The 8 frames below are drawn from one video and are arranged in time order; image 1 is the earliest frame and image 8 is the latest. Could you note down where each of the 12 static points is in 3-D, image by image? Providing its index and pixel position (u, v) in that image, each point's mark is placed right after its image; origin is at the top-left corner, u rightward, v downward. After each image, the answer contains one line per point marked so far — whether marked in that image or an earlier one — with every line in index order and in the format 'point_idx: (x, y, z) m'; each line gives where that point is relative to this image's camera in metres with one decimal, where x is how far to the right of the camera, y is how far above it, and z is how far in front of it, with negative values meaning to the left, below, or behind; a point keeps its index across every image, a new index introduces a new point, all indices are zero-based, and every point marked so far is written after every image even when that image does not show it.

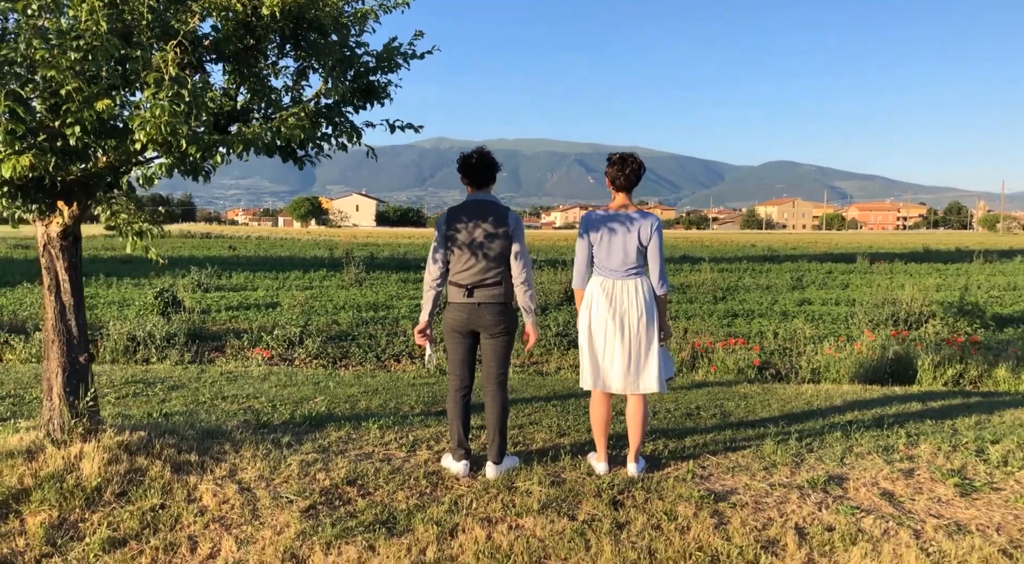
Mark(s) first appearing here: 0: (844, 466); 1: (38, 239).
0: (+2.2, -1.2, +5.1) m
1: (-3.0, +0.3, +4.8) m
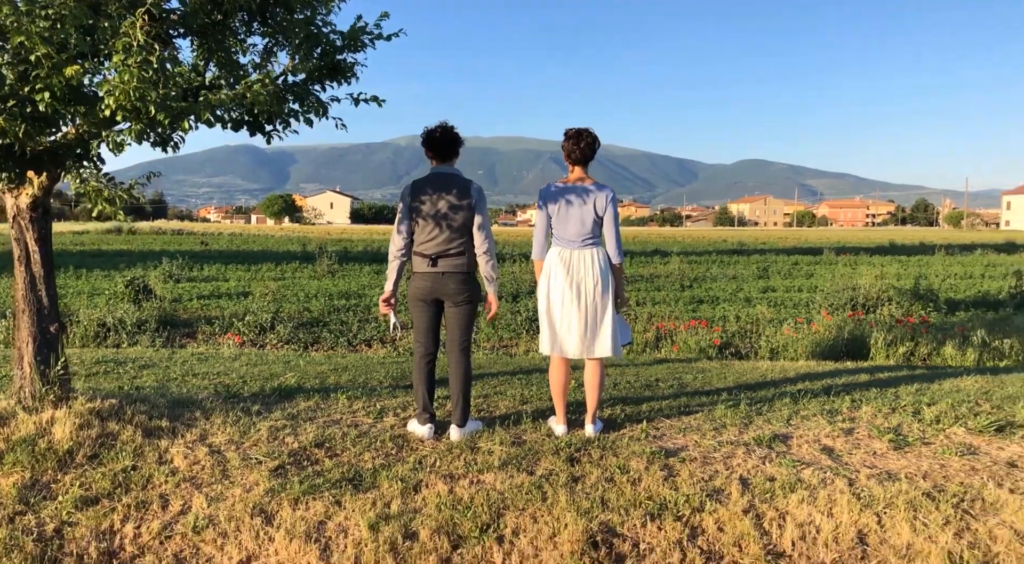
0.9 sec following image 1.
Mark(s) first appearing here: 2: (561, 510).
0: (+2.0, -1.0, +5.4) m
1: (-3.3, +0.5, +4.9) m
2: (+0.3, -1.3, +4.3) m
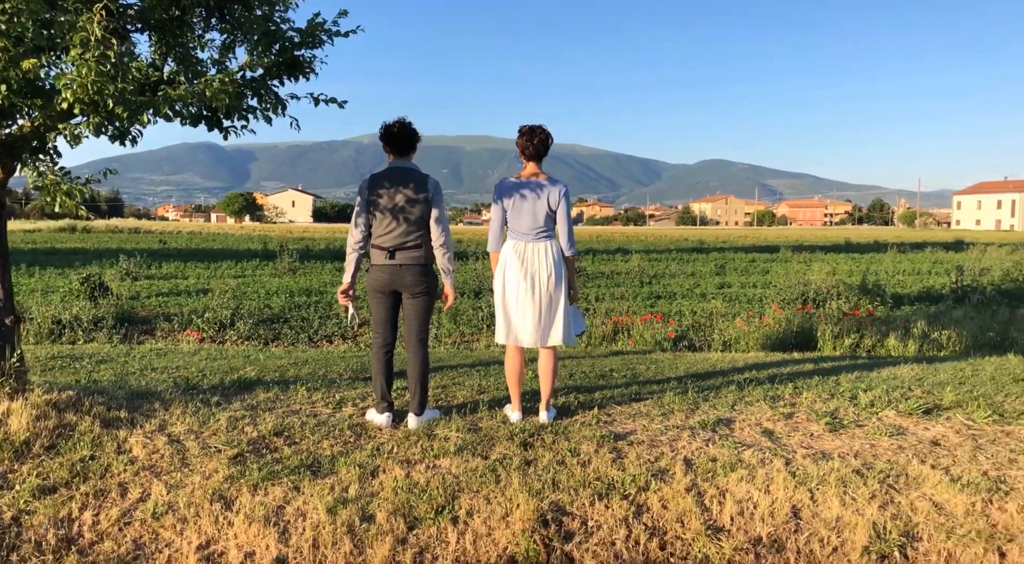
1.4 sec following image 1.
0: (+1.6, -0.9, +5.6) m
1: (-3.6, +0.5, +4.9) m
2: (0.0, -1.2, +4.5) m
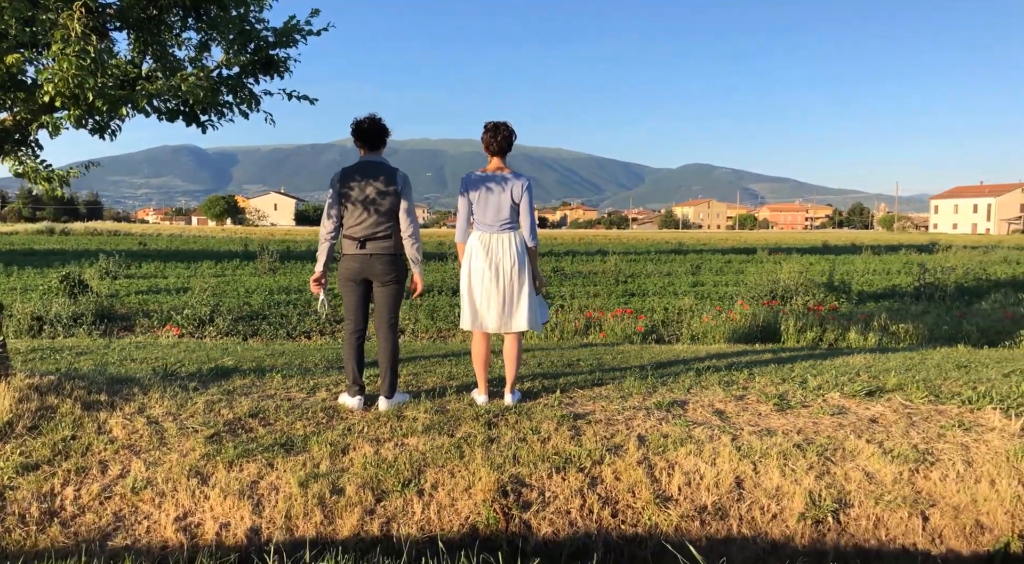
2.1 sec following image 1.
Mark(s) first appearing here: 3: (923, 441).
0: (+1.4, -0.9, +5.9) m
1: (-3.8, +0.6, +5.2) m
2: (-0.2, -1.1, +4.7) m
3: (+2.7, -1.0, +5.0) m
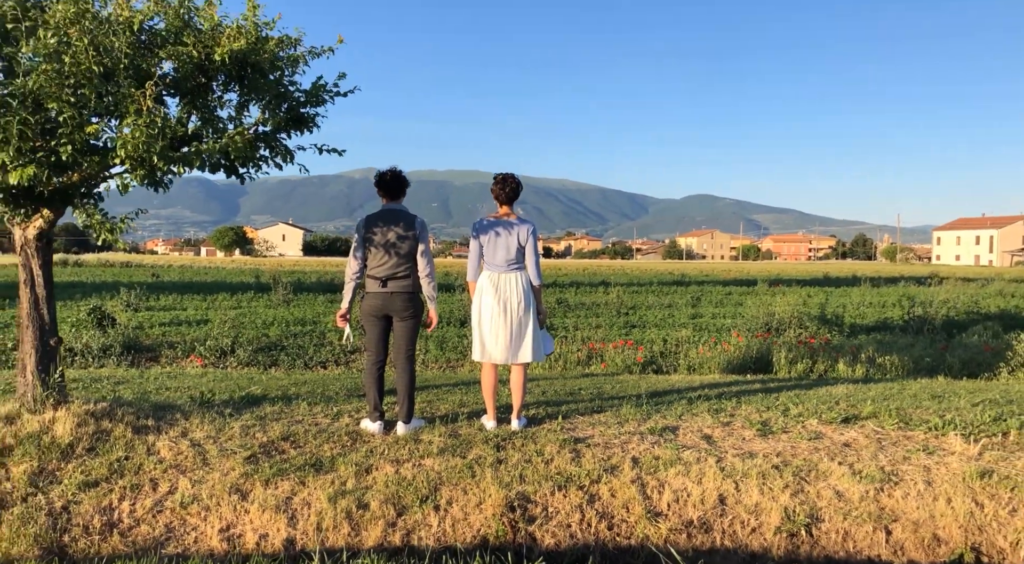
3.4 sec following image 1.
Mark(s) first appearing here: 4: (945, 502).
0: (+1.4, -1.2, +6.5) m
1: (-3.8, +0.3, +5.8) m
2: (-0.2, -1.4, +5.3) m
3: (+2.7, -1.3, +5.5) m
4: (+2.9, -1.5, +5.0) m
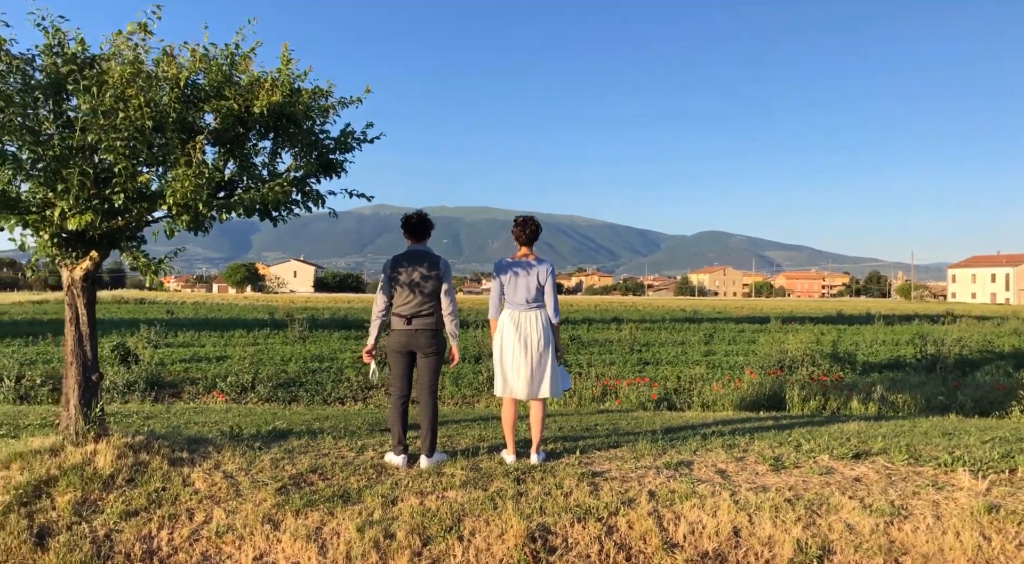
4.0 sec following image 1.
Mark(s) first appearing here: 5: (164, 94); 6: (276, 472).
0: (+1.6, -1.5, +6.7) m
1: (-3.6, 0.0, +6.1) m
2: (0.0, -1.7, +5.5) m
3: (+2.9, -1.6, +5.7) m
4: (+3.0, -1.7, +5.2) m
5: (-2.5, +1.4, +5.4) m
6: (-1.9, -1.5, +6.1) m
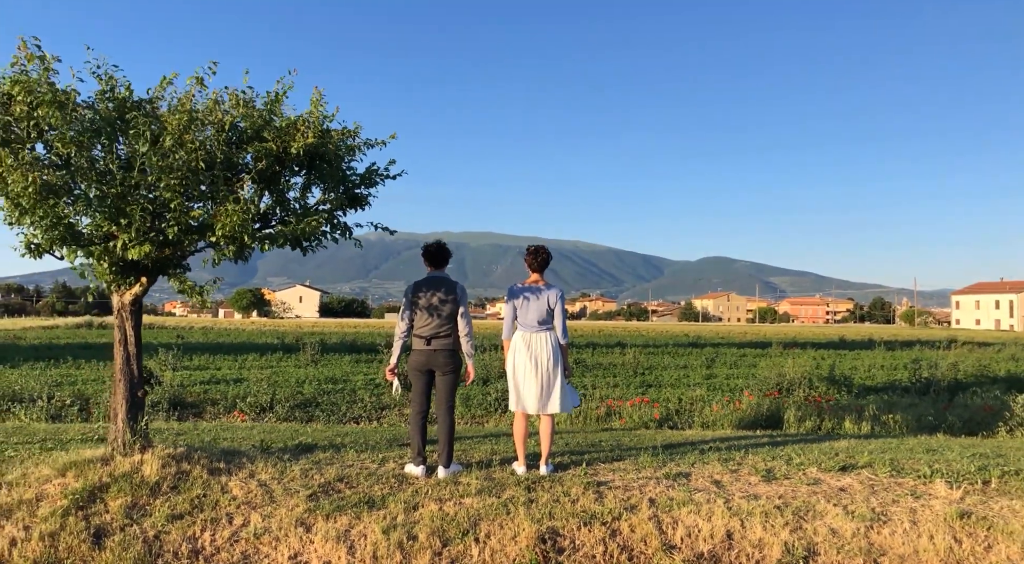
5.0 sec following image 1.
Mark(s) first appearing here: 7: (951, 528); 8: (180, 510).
0: (+1.7, -1.7, +7.2) m
1: (-3.5, -0.2, +6.7) m
2: (+0.1, -1.9, +6.0) m
3: (+3.0, -1.8, +6.2) m
4: (+3.1, -1.9, +5.7) m
5: (-2.4, +1.2, +6.1) m
6: (-1.8, -1.7, +6.7) m
7: (+3.3, -1.9, +5.8) m
8: (-2.6, -1.8, +6.1) m
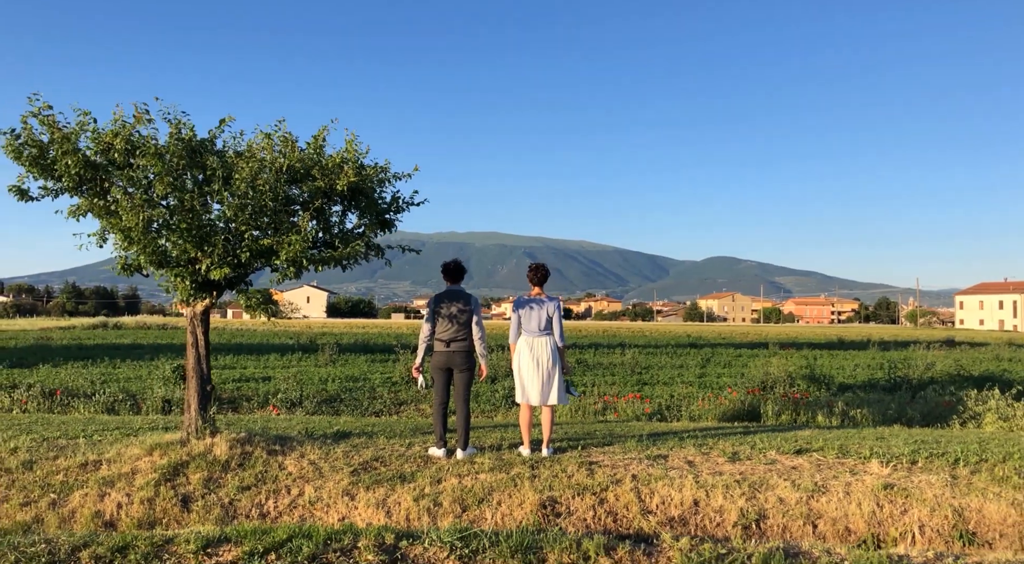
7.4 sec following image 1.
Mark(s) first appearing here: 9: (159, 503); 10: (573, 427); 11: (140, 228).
0: (+1.8, -1.9, +8.5) m
1: (-3.5, -0.3, +8.1) m
2: (+0.1, -2.0, +7.3) m
3: (+3.0, -1.9, +7.5) m
4: (+3.2, -2.1, +7.0) m
5: (-2.3, +1.0, +7.4) m
6: (-1.7, -1.9, +8.0) m
7: (+3.4, -2.0, +7.1) m
8: (-2.6, -2.0, +7.4) m
9: (-3.2, -2.0, +7.0) m
10: (+0.8, -2.0, +10.6) m
11: (-3.4, +0.5, +7.0) m
